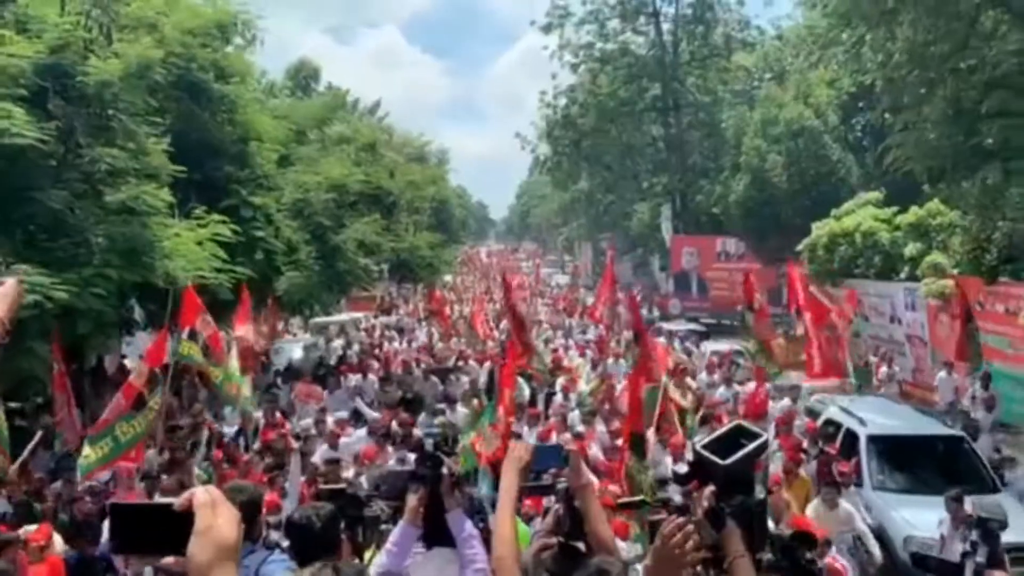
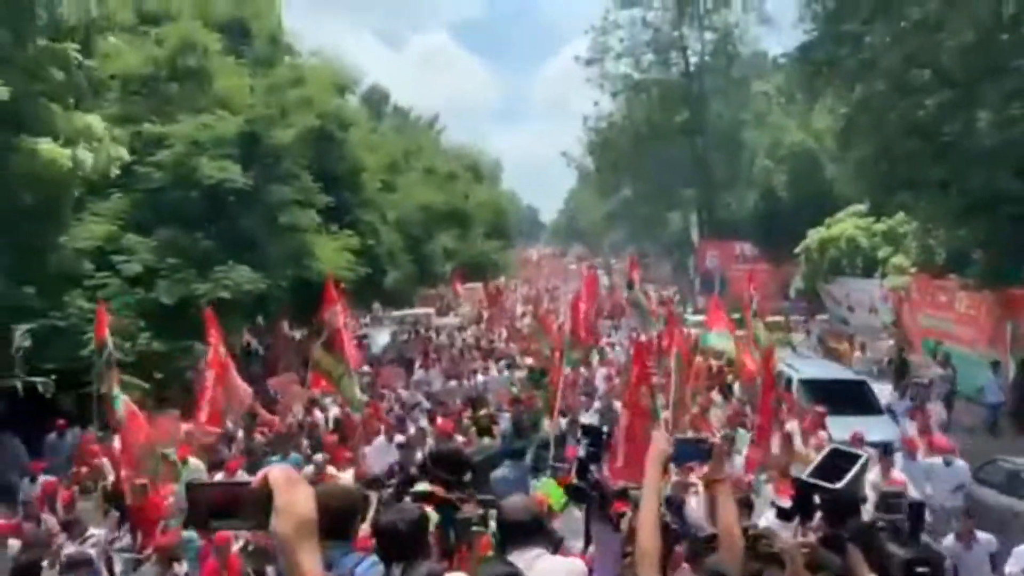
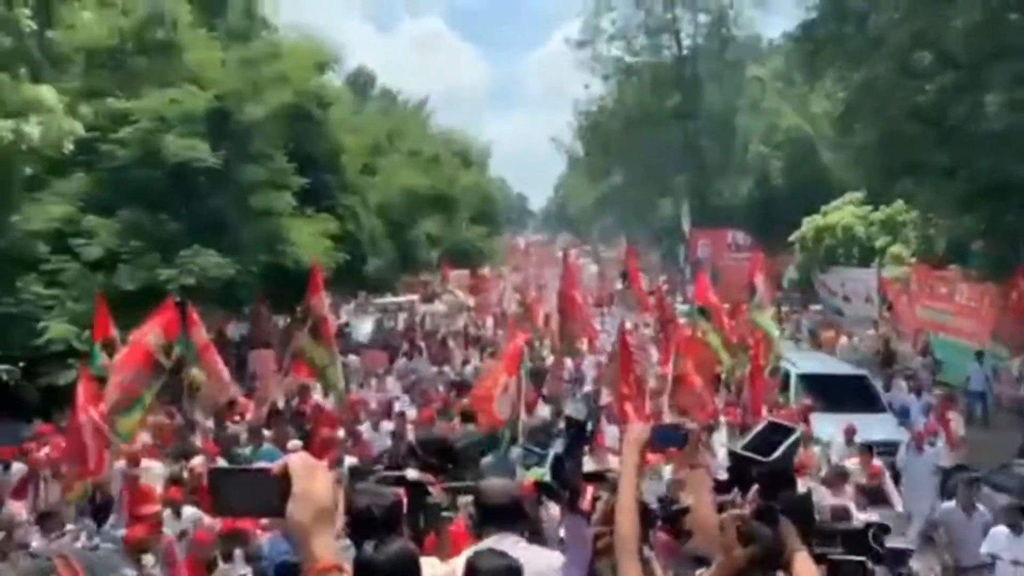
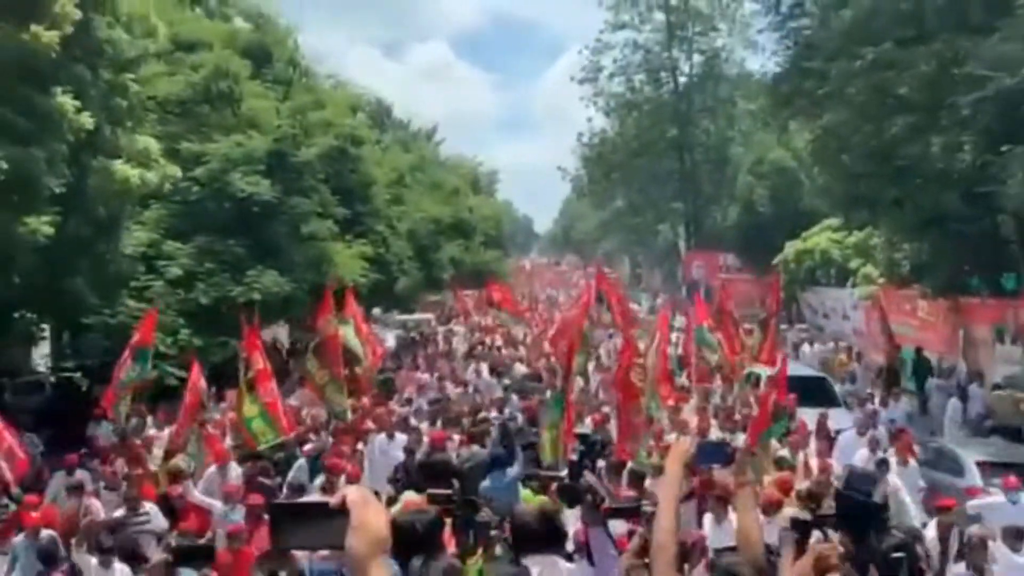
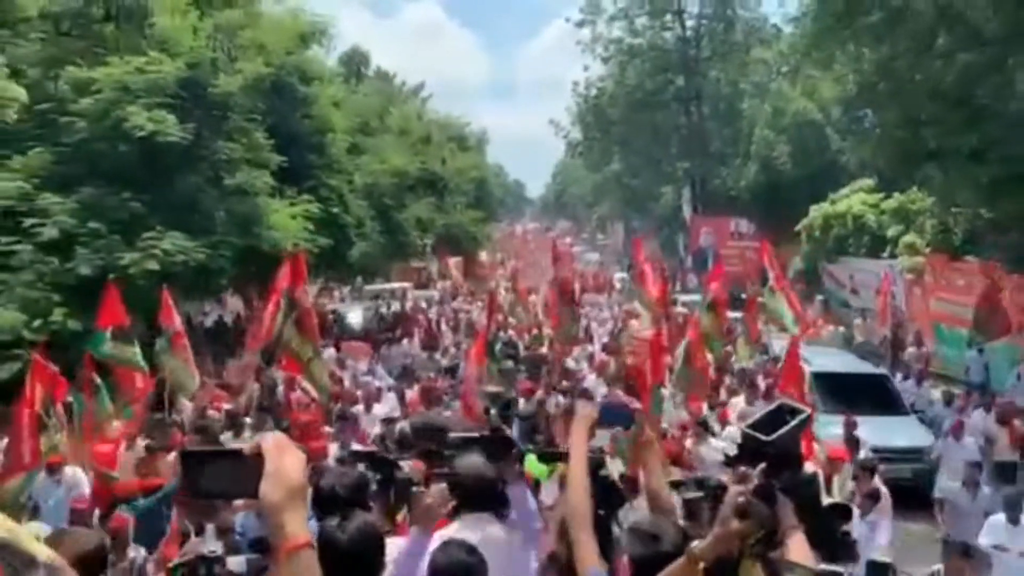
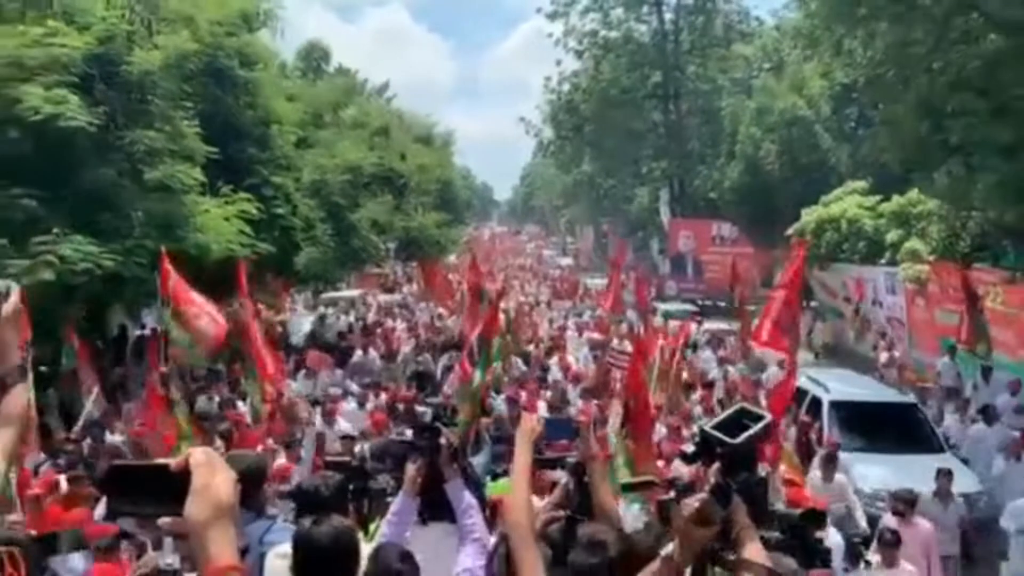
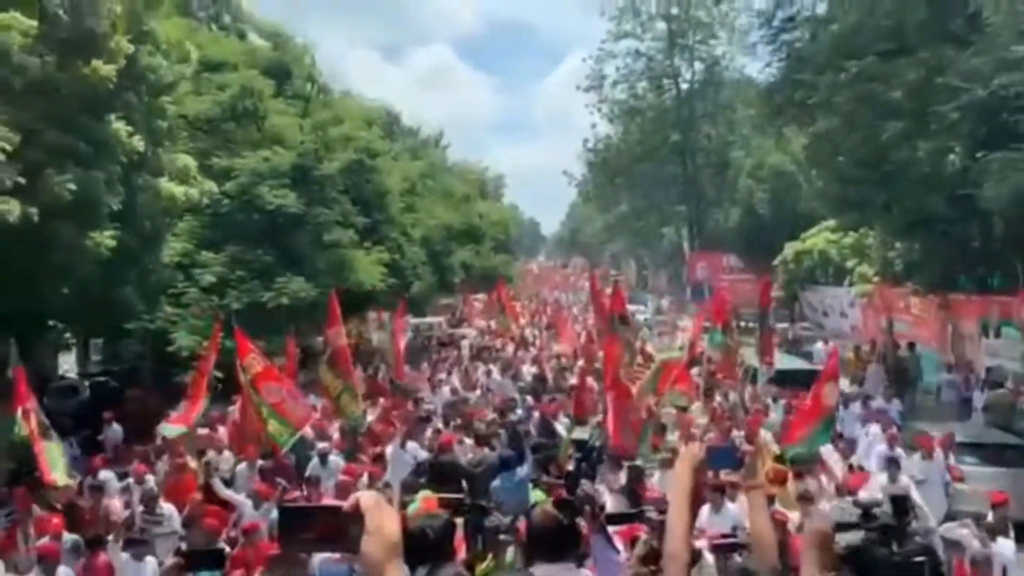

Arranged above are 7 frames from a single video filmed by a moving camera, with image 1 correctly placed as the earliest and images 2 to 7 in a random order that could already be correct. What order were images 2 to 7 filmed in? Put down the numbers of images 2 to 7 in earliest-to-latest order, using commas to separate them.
6, 5, 3, 2, 4, 7
